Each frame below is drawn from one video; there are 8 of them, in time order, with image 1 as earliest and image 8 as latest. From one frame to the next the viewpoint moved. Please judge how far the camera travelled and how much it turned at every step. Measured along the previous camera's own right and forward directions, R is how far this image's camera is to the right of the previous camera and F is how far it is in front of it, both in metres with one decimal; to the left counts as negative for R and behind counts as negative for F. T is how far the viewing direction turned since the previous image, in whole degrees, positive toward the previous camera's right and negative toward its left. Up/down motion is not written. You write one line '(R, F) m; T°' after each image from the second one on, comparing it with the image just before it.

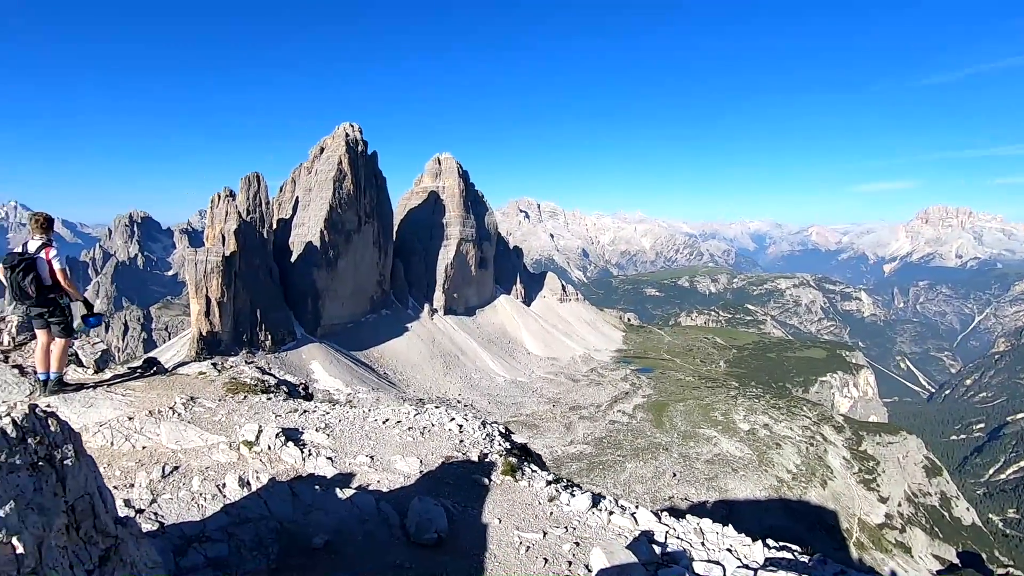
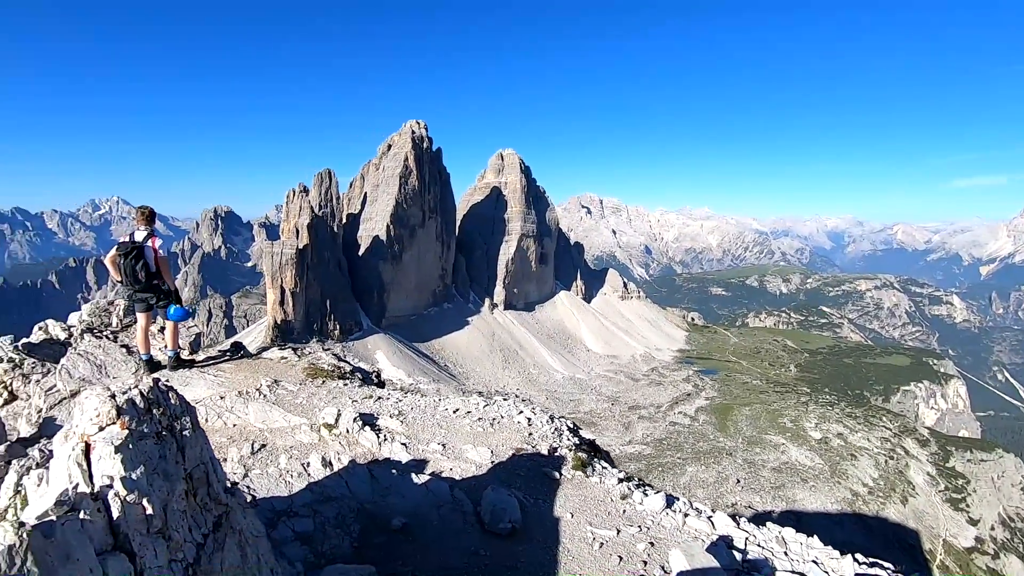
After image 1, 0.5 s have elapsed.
(-0.5, +0.1) m; -7°
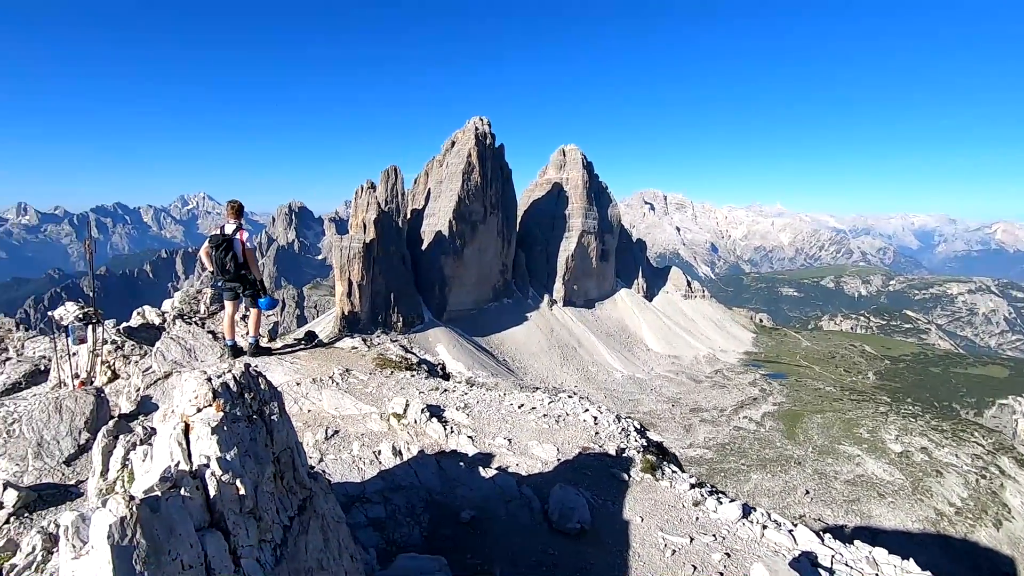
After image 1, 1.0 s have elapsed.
(-0.3, +0.3) m; -7°
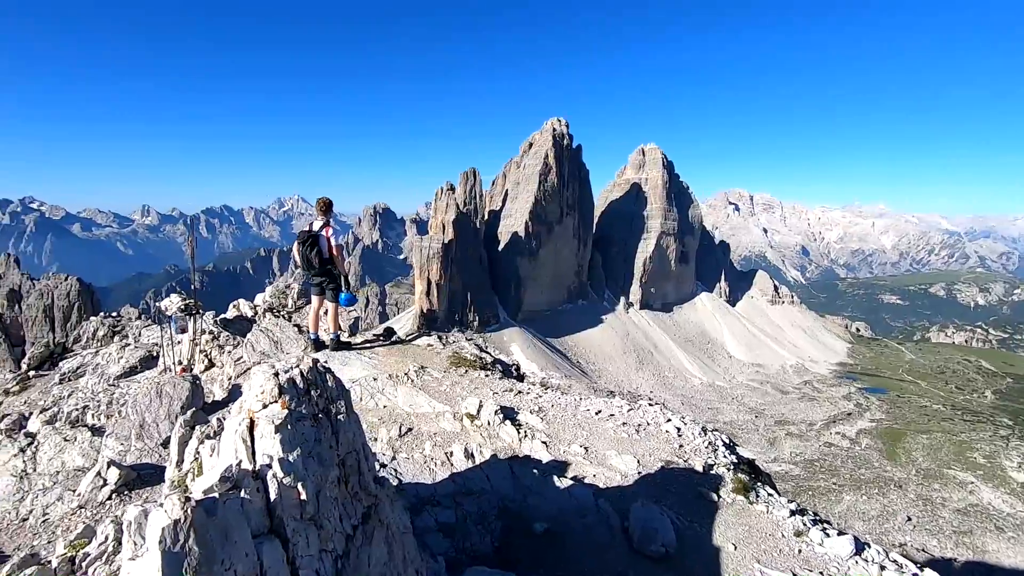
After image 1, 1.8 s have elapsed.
(-0.2, +0.8) m; -8°
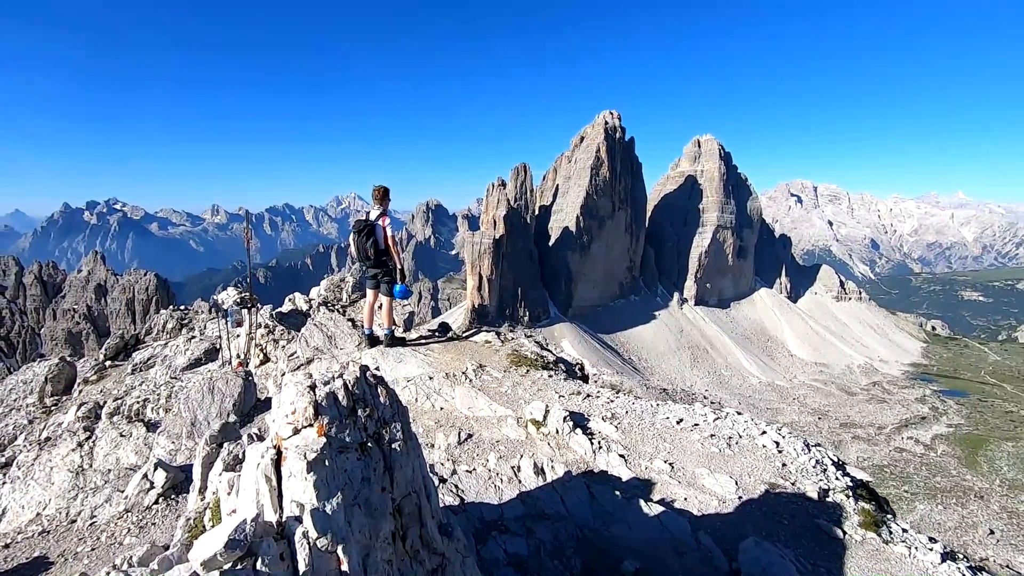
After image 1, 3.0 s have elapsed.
(-0.6, +1.8) m; -6°
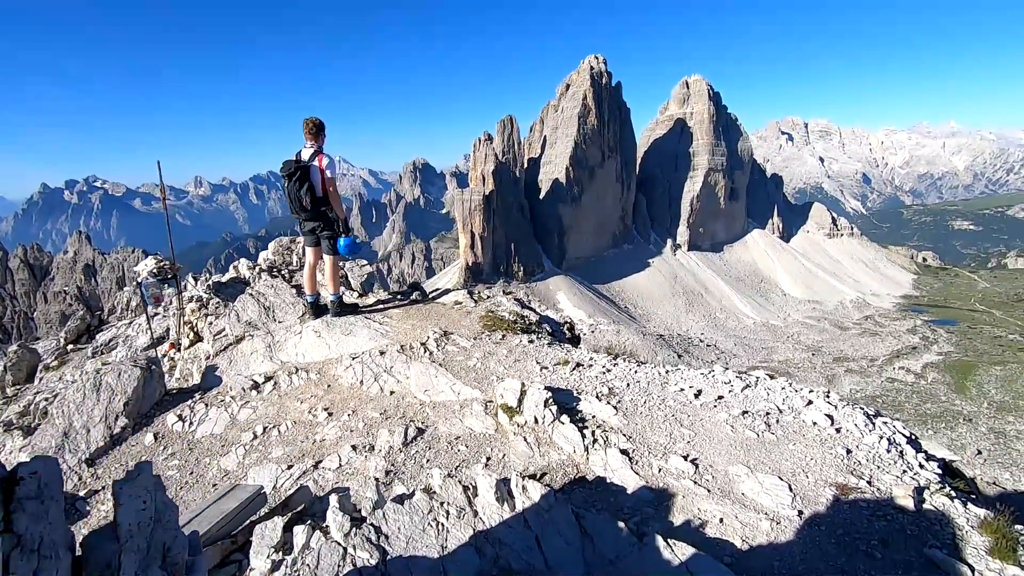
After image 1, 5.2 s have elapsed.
(+0.9, +4.2) m; 0°
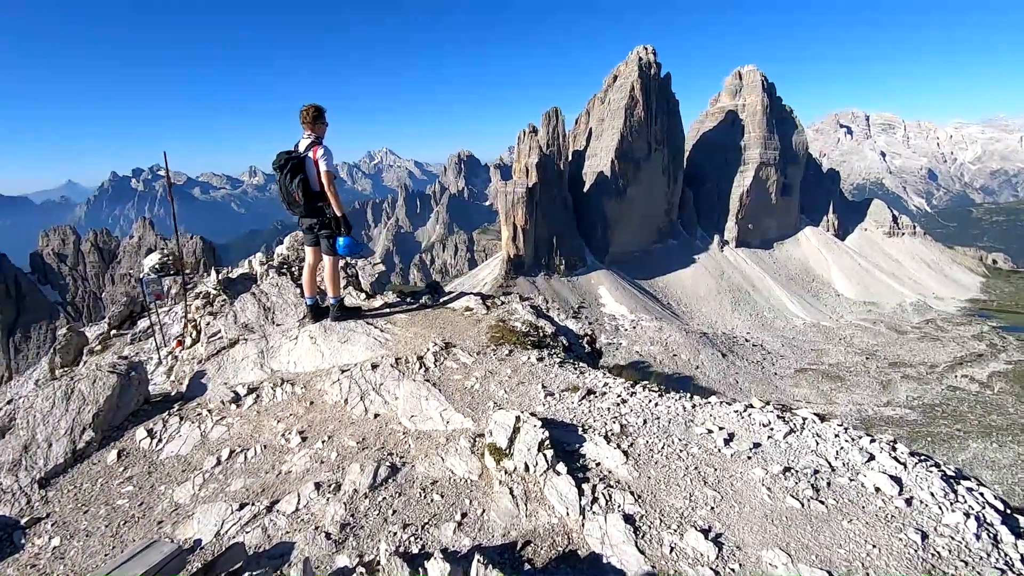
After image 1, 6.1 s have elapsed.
(+0.9, +1.9) m; -5°
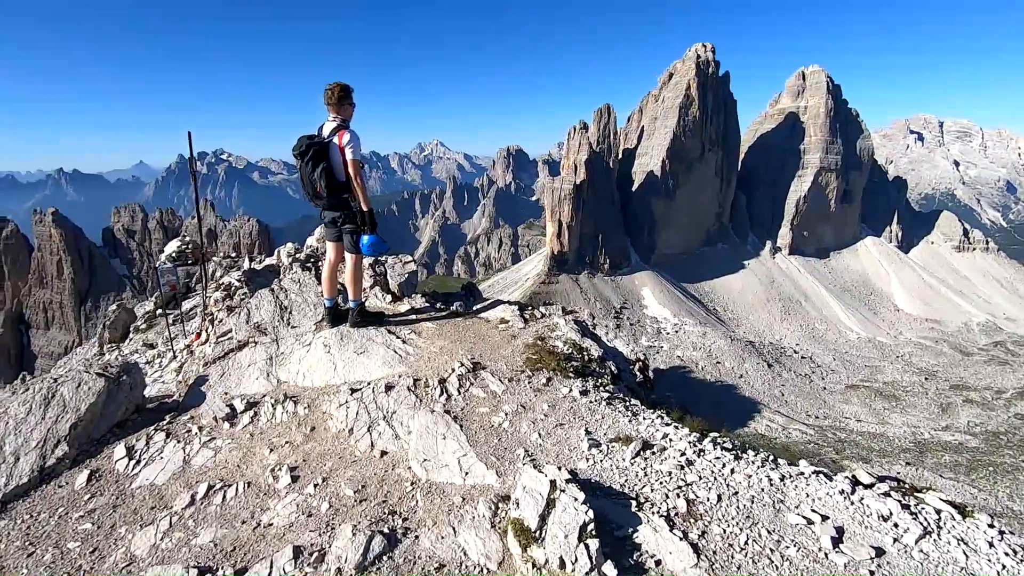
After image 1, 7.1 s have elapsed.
(-0.1, +2.4) m; -5°
